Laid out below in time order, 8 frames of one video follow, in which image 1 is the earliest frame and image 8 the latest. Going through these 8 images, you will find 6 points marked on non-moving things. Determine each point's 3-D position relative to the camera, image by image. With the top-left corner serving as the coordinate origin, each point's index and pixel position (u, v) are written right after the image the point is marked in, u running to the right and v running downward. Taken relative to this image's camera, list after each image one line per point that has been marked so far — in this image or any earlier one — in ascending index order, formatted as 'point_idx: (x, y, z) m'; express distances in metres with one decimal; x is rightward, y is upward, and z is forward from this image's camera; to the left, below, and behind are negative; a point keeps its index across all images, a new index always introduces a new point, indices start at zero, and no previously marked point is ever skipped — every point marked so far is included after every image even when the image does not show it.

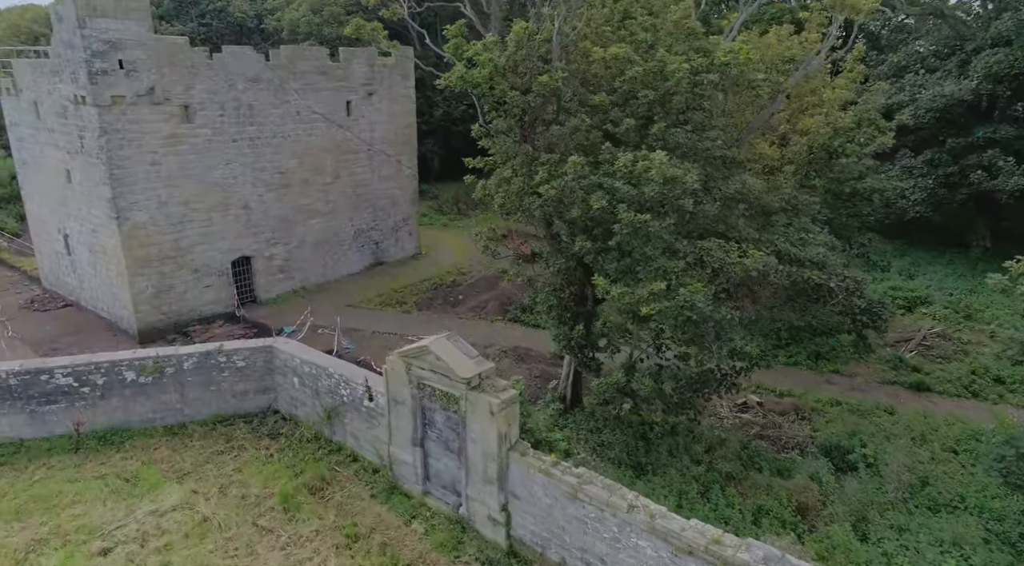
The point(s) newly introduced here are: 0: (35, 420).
0: (-8.0, -2.3, +12.4) m
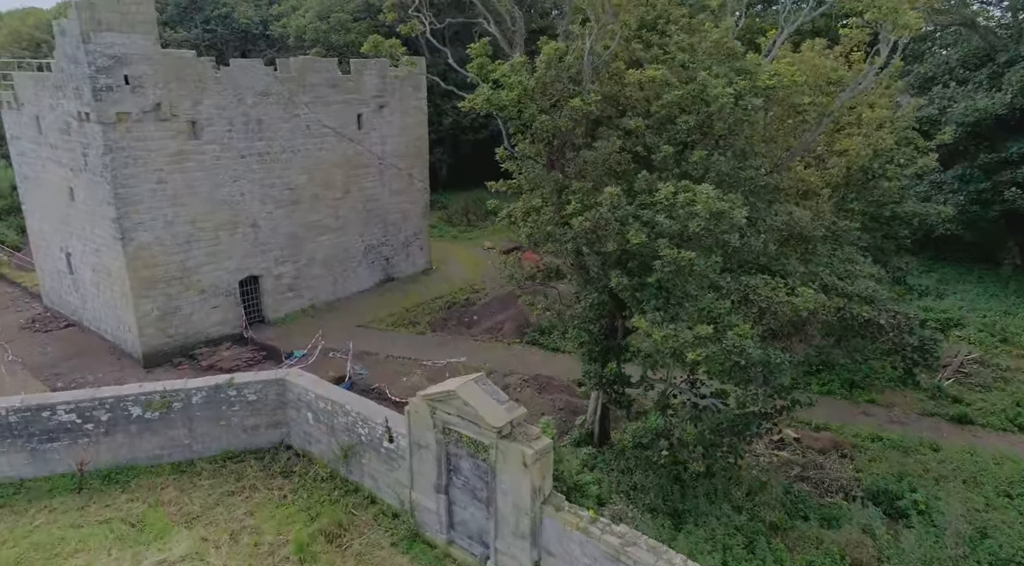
0: (-7.6, -2.8, +11.8) m
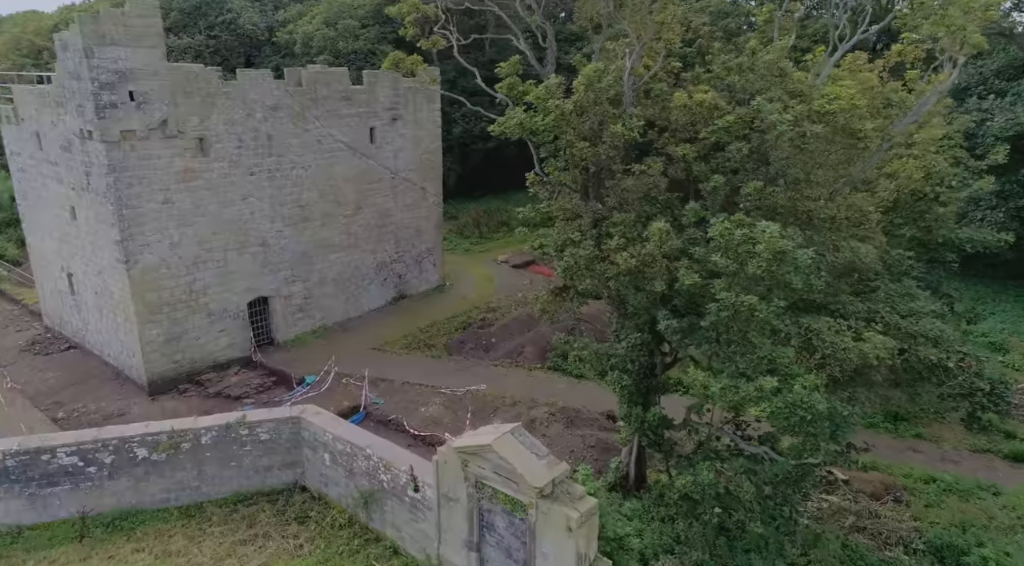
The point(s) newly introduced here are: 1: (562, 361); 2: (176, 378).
0: (-7.1, -3.3, +11.1) m
1: (+1.1, -1.8, +16.6) m
2: (-7.4, -2.1, +16.3) m
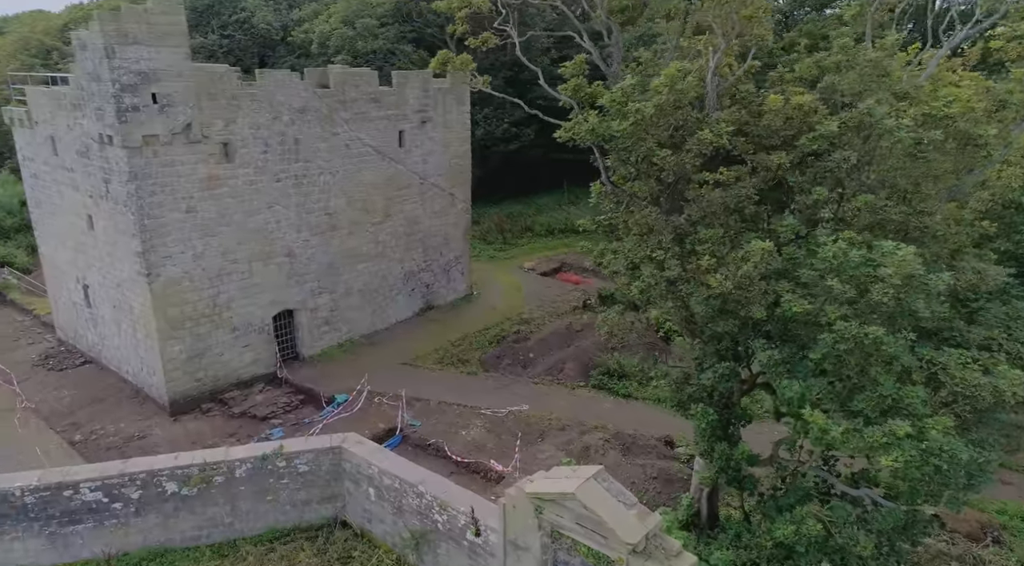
0: (-6.3, -3.6, +10.2) m
1: (+2.0, -2.0, +15.6) m
2: (-6.5, -2.4, +15.4) m
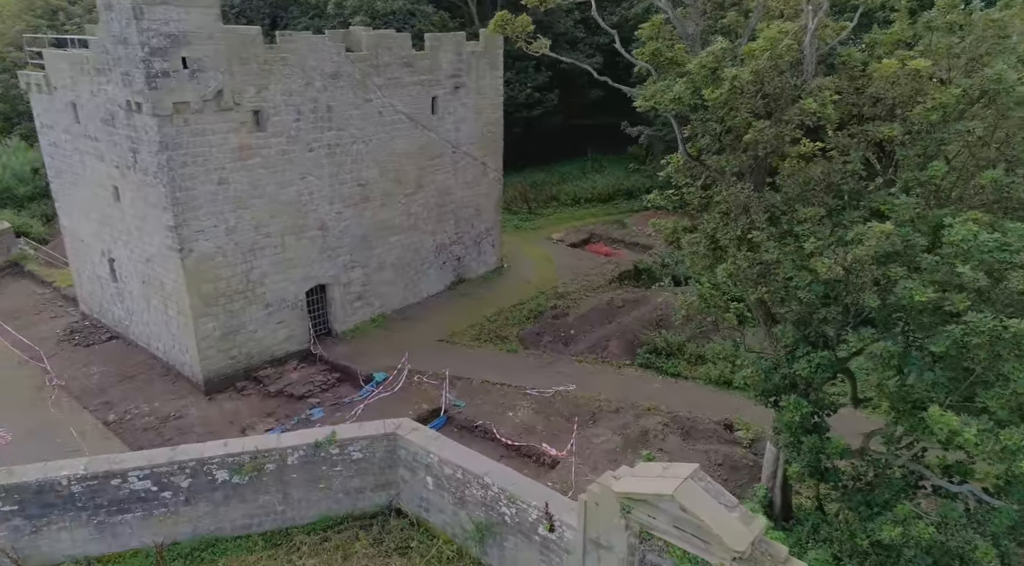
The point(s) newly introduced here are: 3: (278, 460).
0: (-5.4, -3.3, +9.7) m
1: (+2.9, -1.5, +15.1) m
2: (-5.6, -1.9, +14.9) m
3: (-3.2, -2.4, +10.0) m
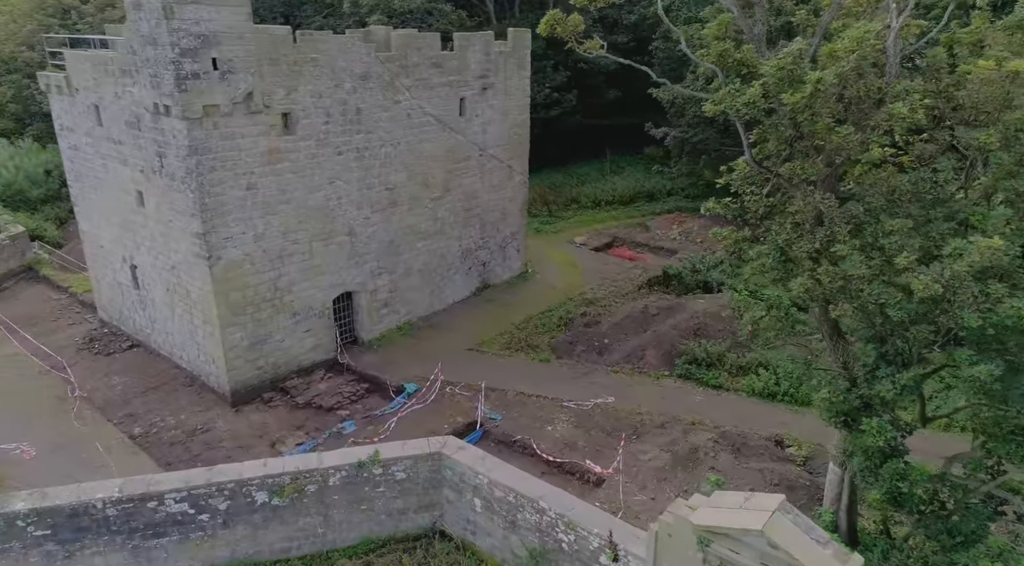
0: (-4.7, -3.5, +9.3) m
1: (+3.6, -1.7, +14.7) m
2: (-4.9, -2.0, +14.5) m
3: (-2.5, -2.6, +9.5) m
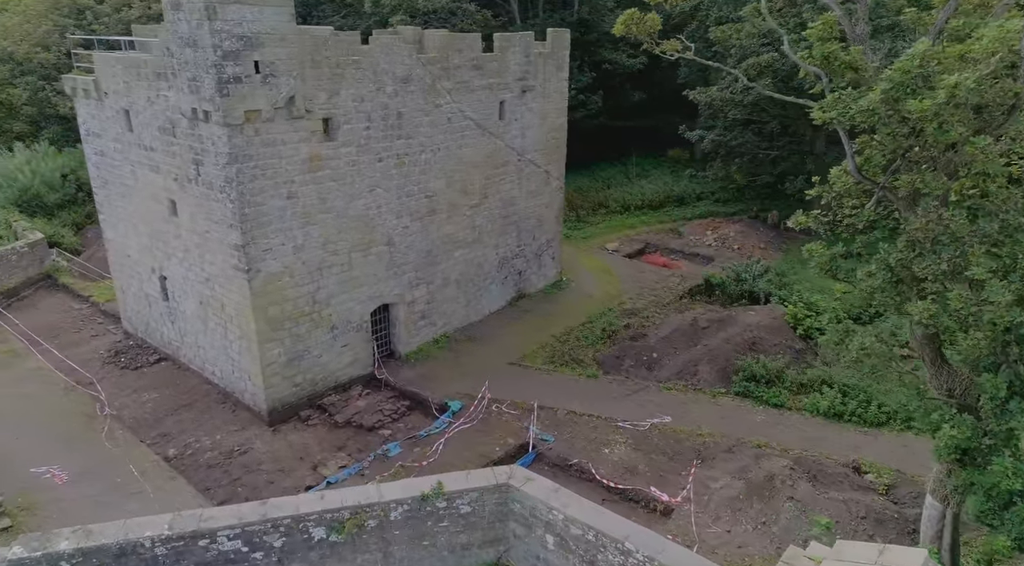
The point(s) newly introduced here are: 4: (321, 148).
0: (-3.8, -3.7, +8.6) m
1: (+4.5, -1.9, +14.0) m
2: (-4.0, -2.3, +13.8) m
3: (-1.6, -2.8, +8.9) m
4: (-3.4, +2.4, +13.0) m
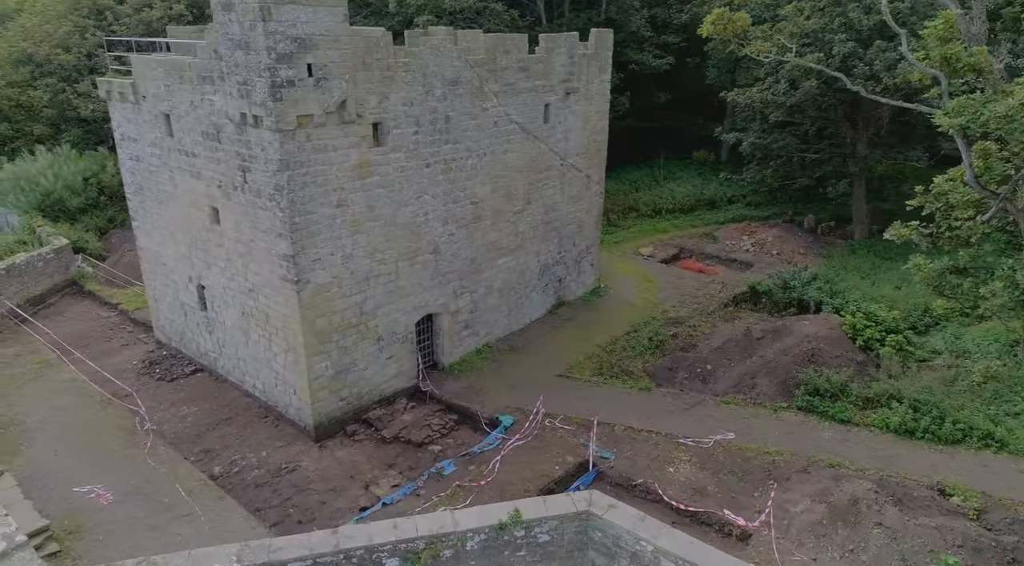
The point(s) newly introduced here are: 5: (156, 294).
0: (-2.9, -3.9, +8.1) m
1: (+5.5, -2.1, +13.4) m
2: (-3.0, -2.5, +13.3) m
3: (-0.6, -3.0, +8.4) m
4: (-2.4, +2.2, +12.5) m
5: (-7.7, -0.3, +16.1) m
